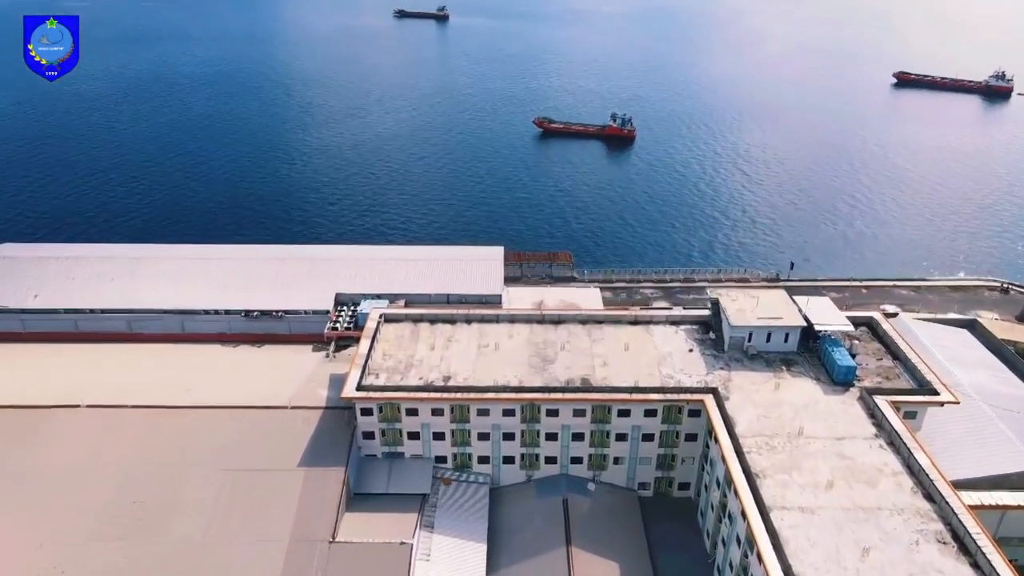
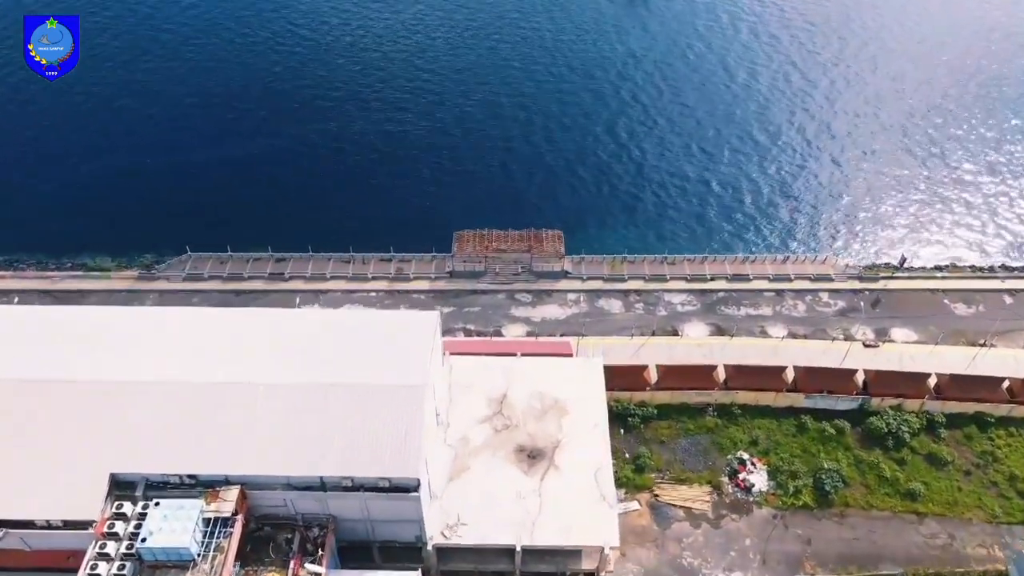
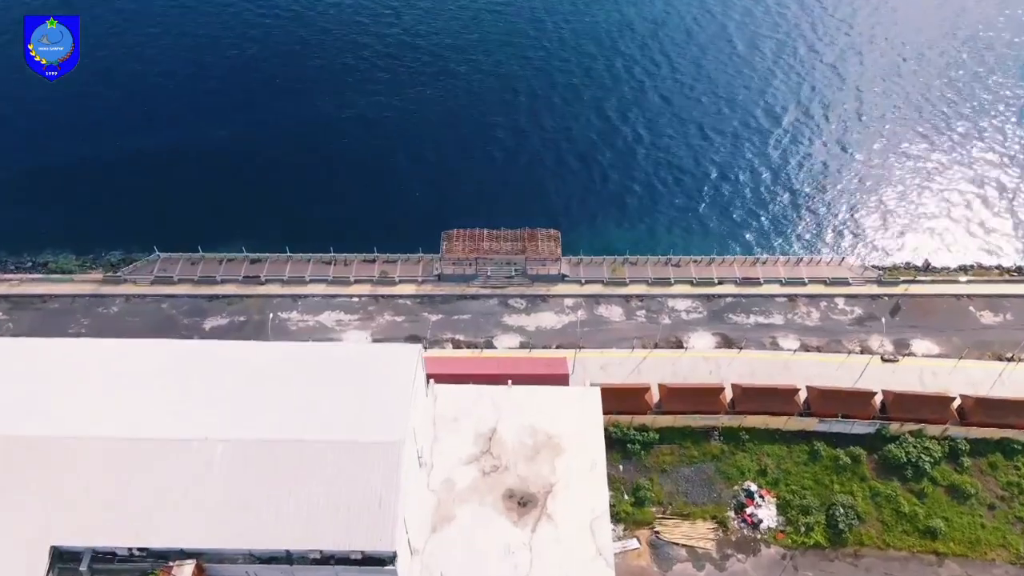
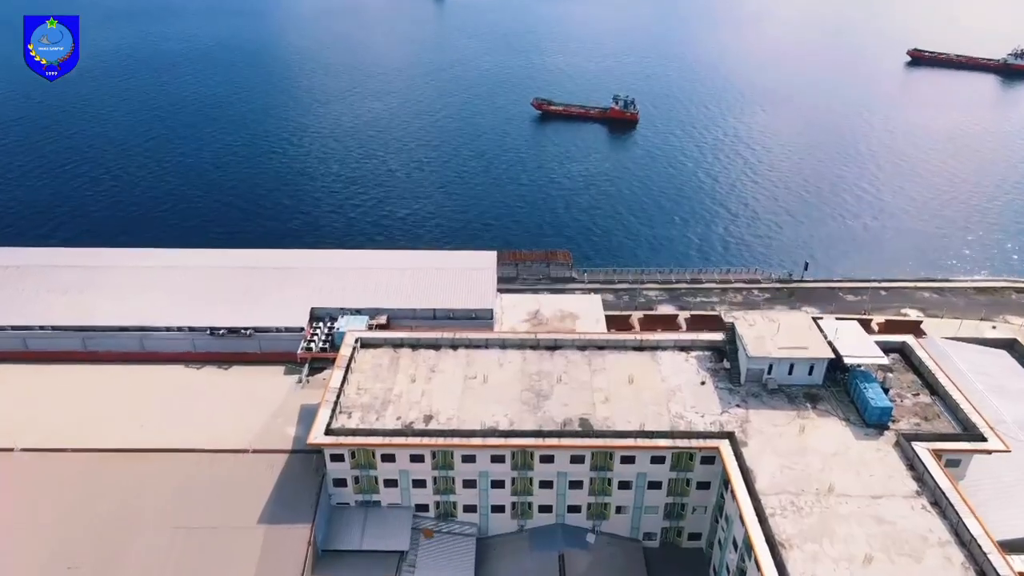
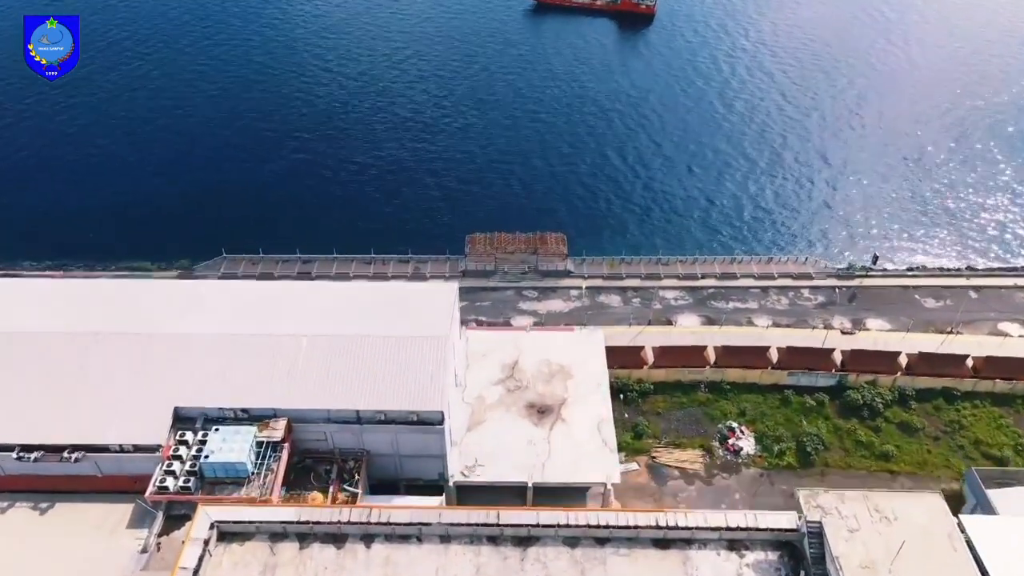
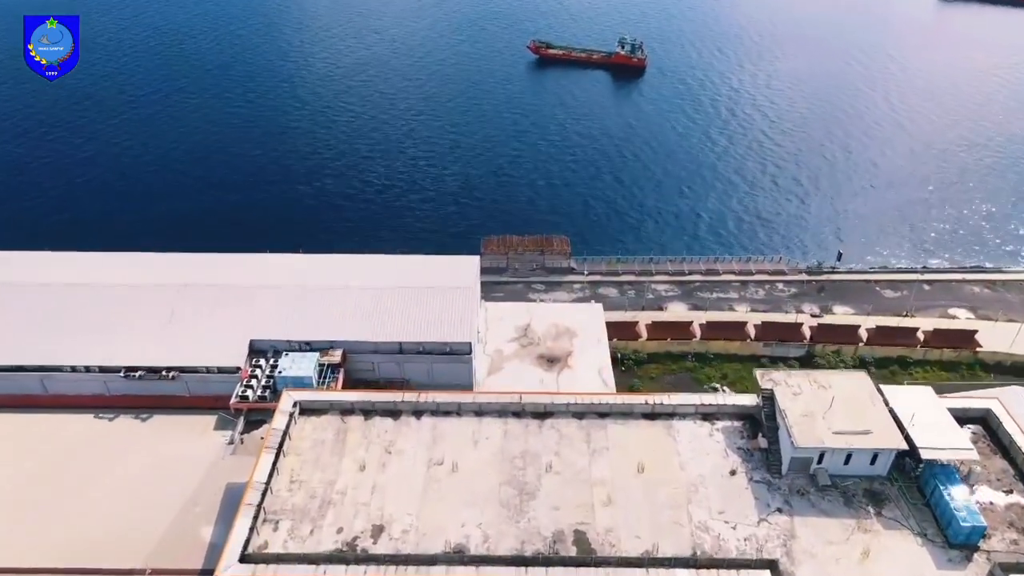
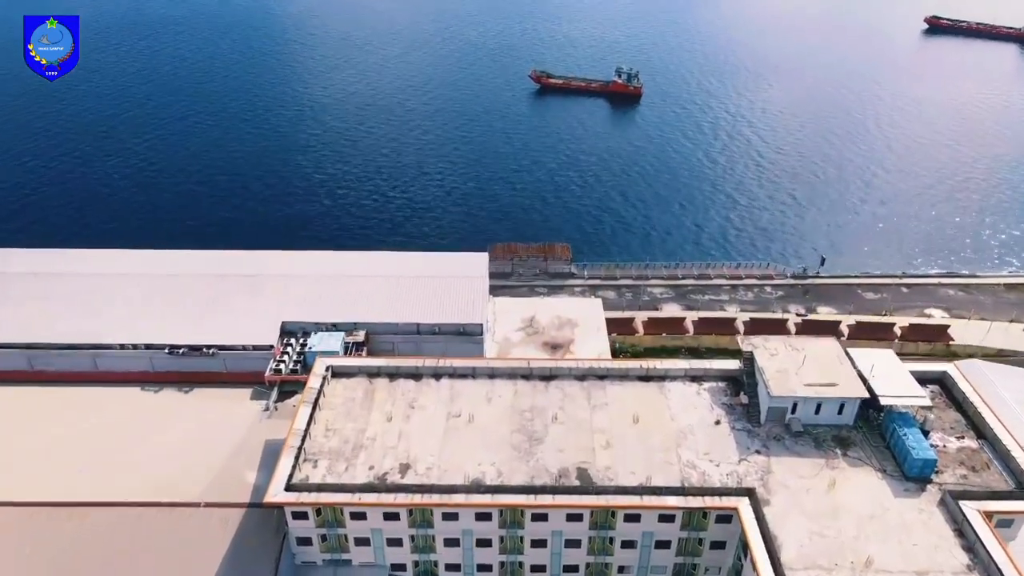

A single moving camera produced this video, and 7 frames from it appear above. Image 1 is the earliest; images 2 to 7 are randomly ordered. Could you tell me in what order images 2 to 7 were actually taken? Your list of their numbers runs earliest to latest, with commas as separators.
4, 7, 6, 5, 2, 3
